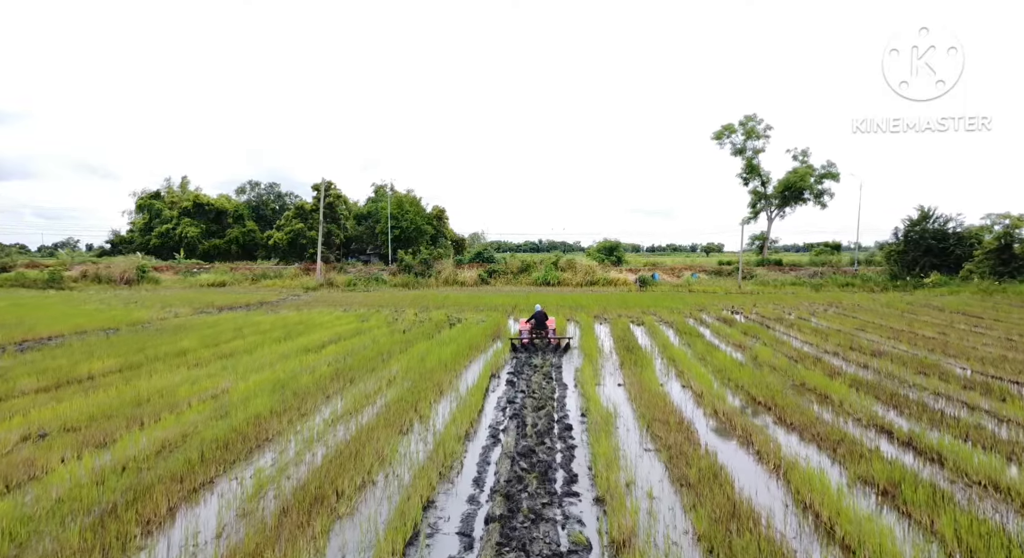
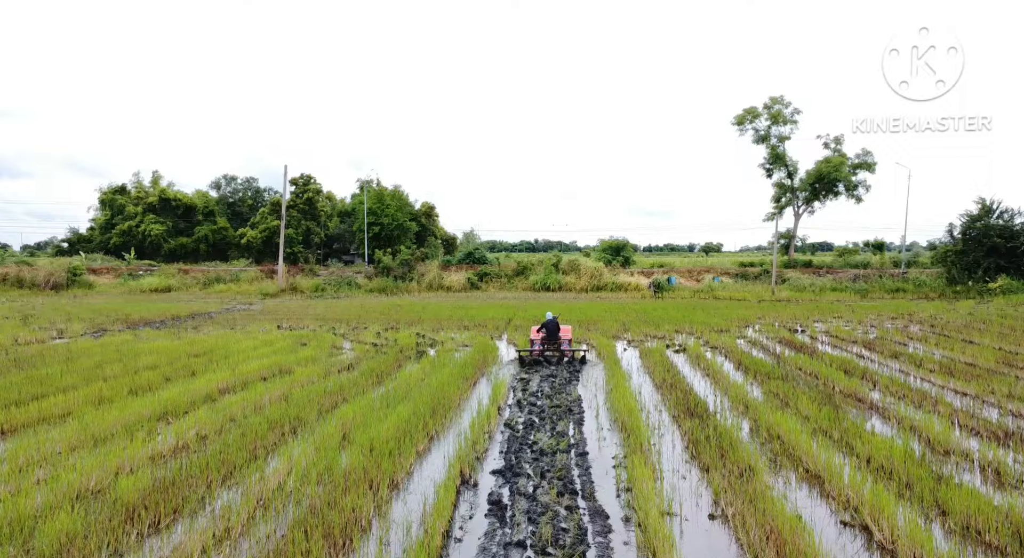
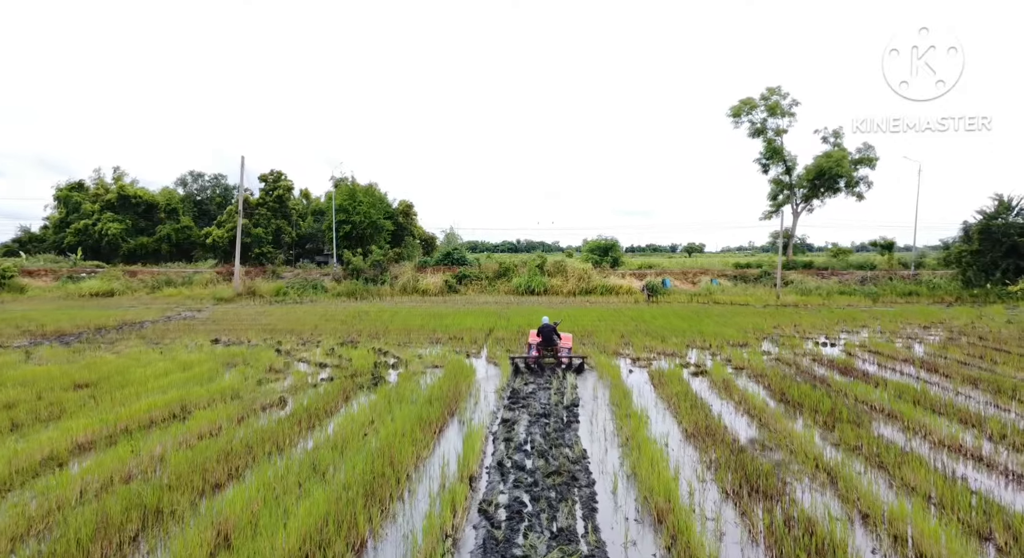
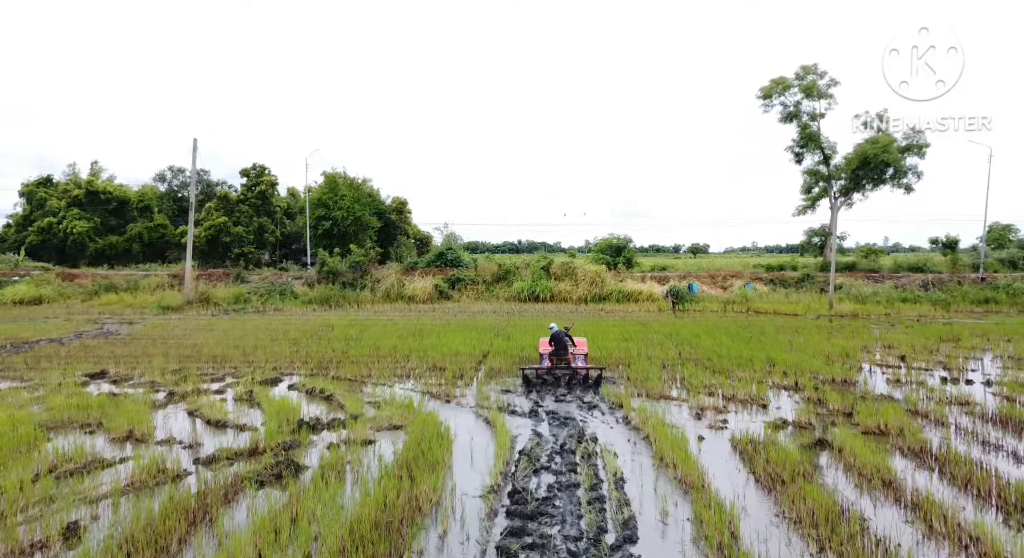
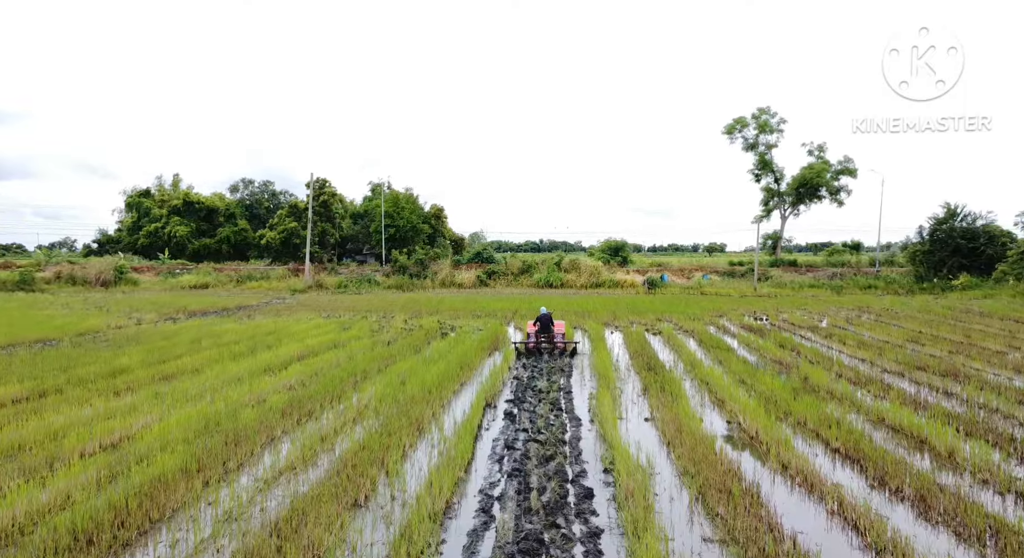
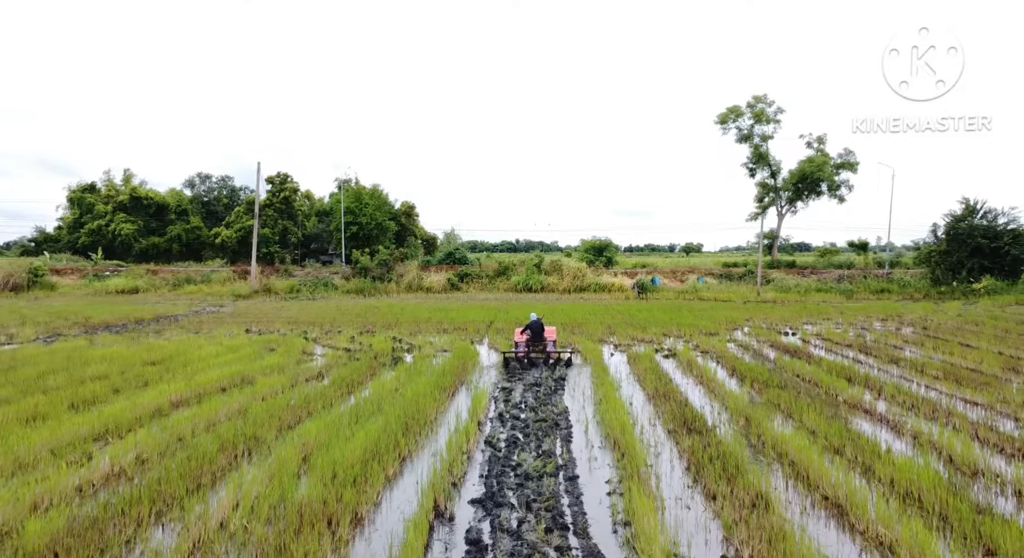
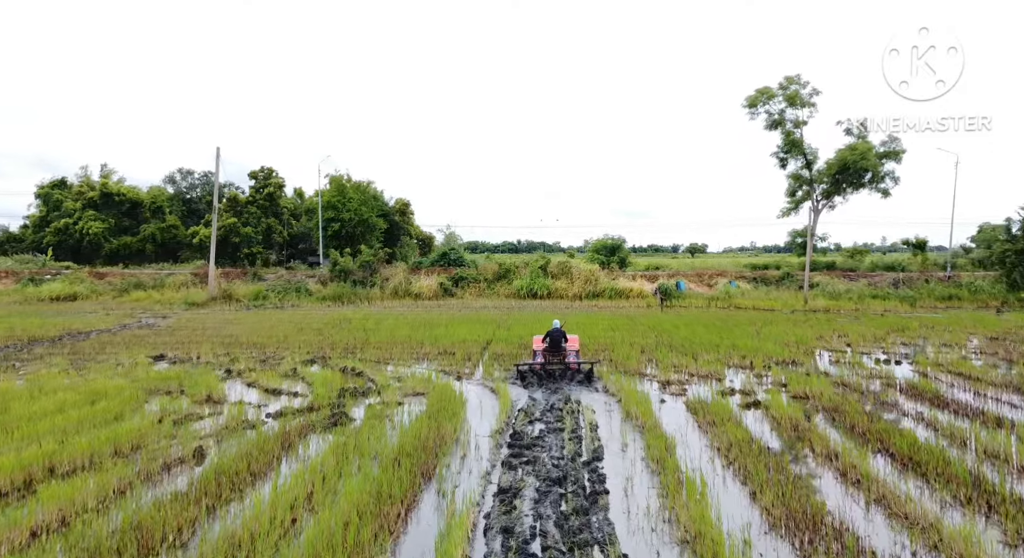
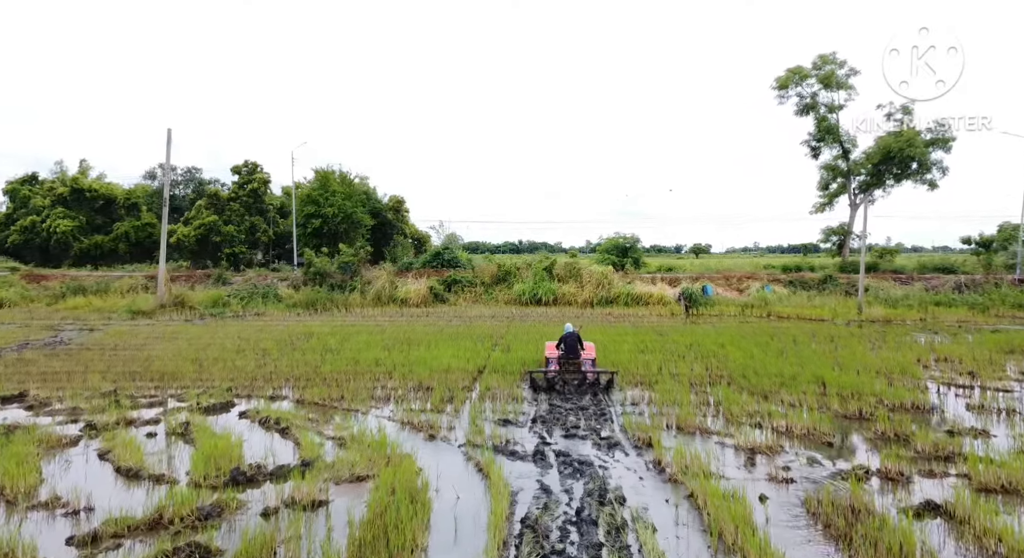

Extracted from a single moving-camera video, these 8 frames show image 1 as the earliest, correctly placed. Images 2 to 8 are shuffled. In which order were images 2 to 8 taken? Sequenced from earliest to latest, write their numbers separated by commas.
5, 2, 6, 3, 7, 4, 8
